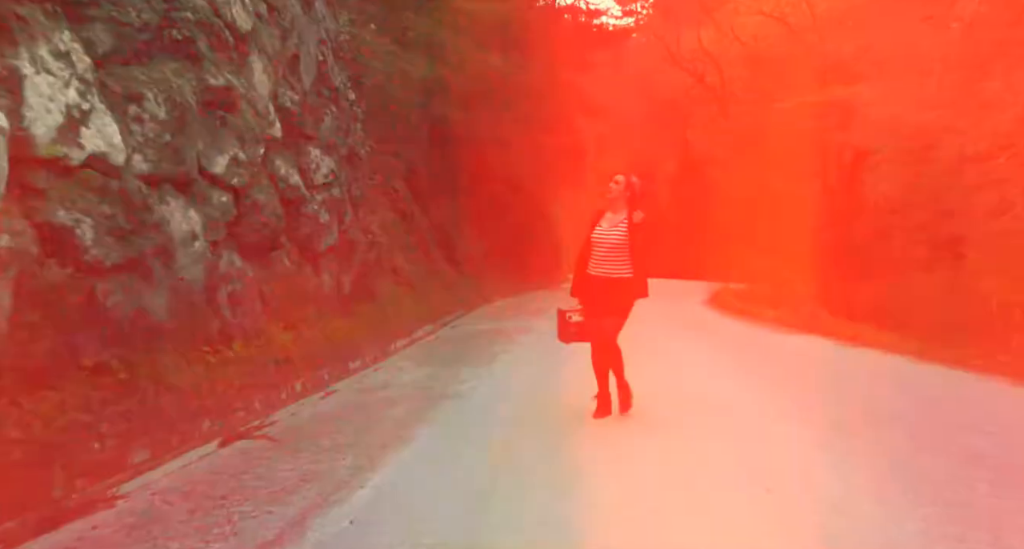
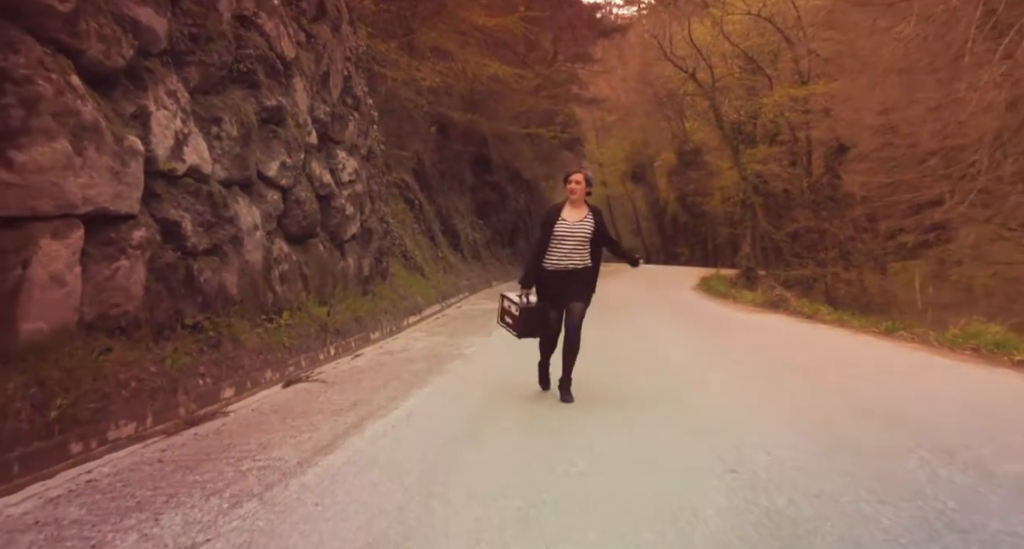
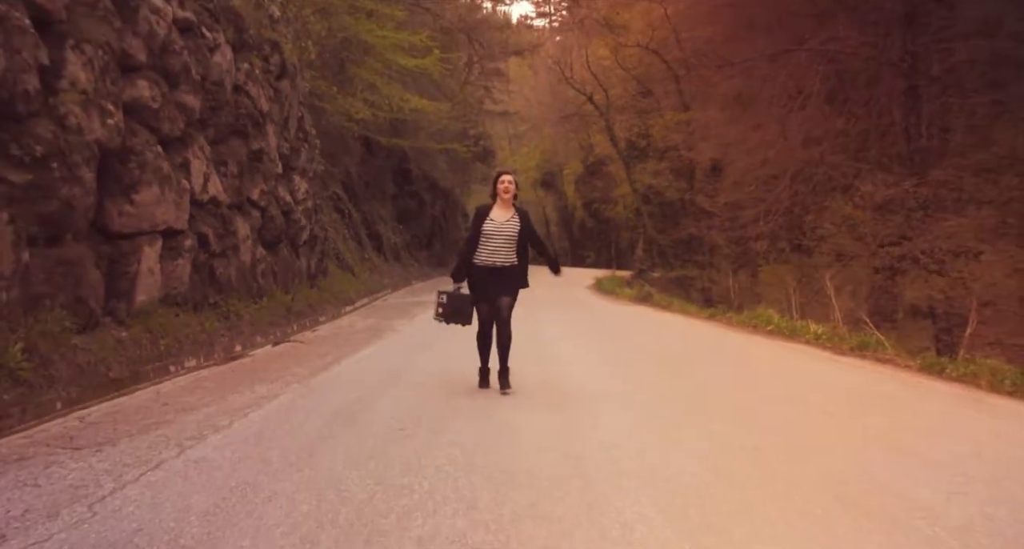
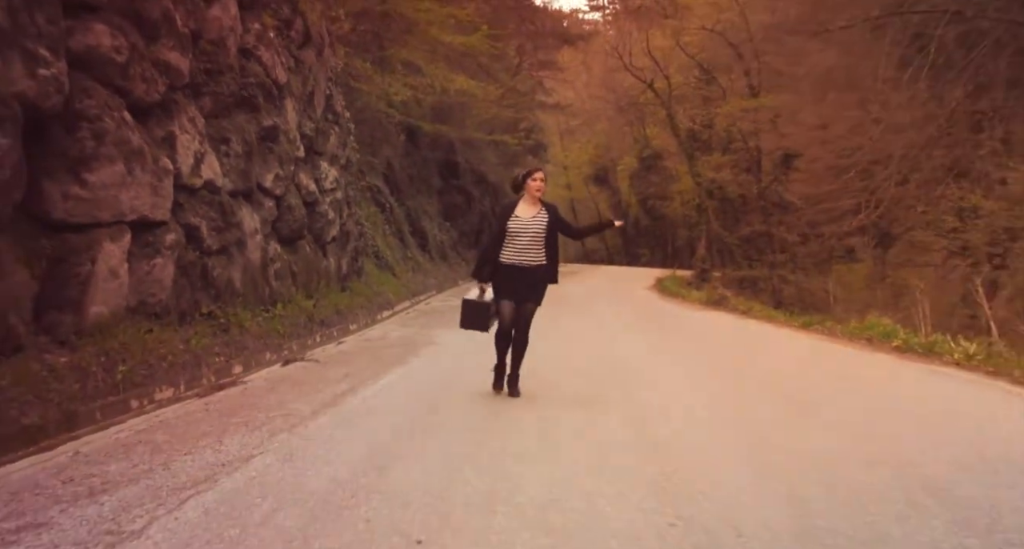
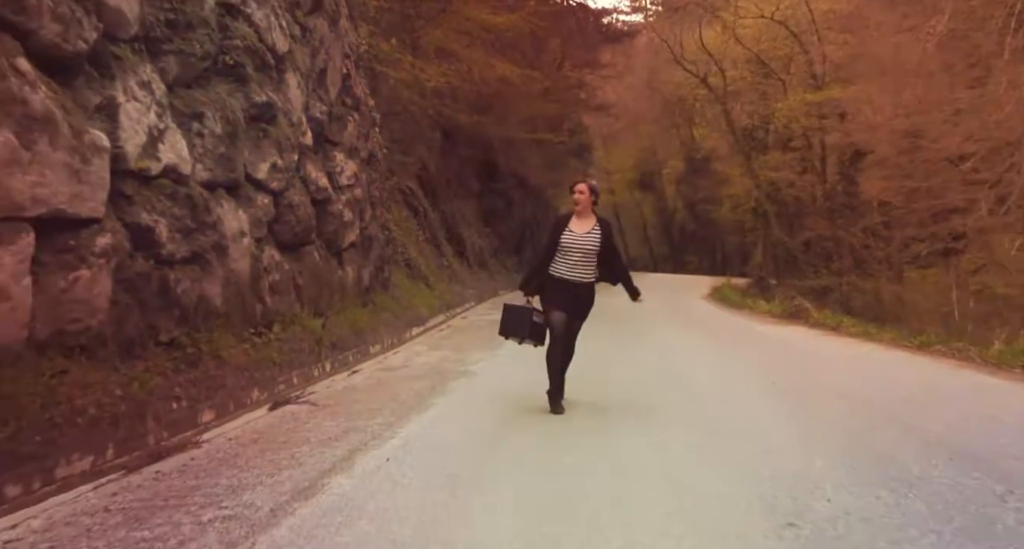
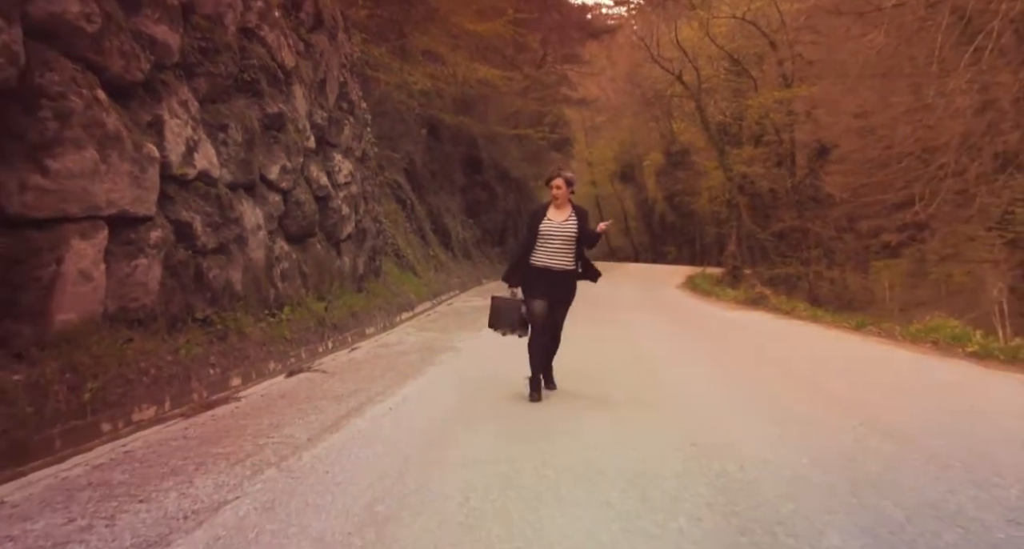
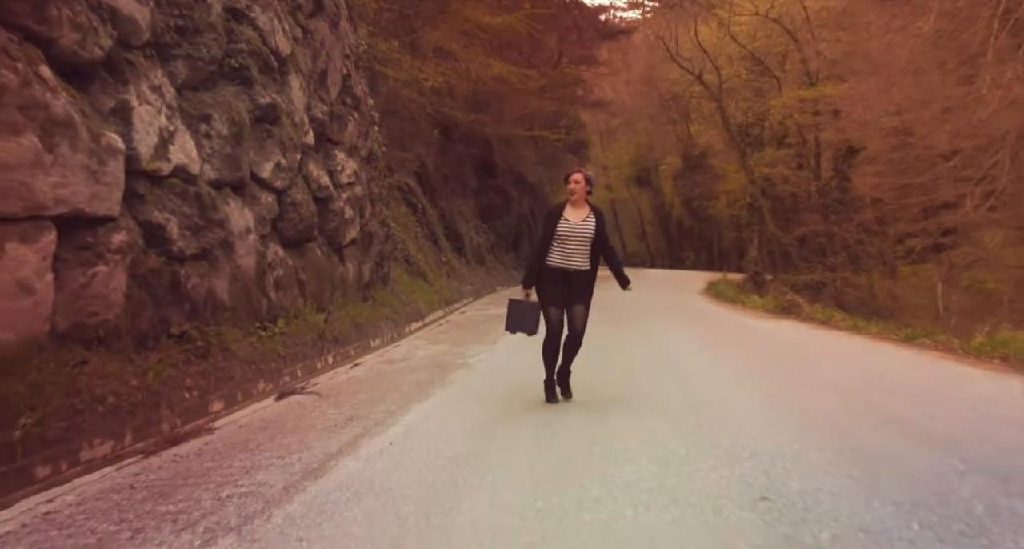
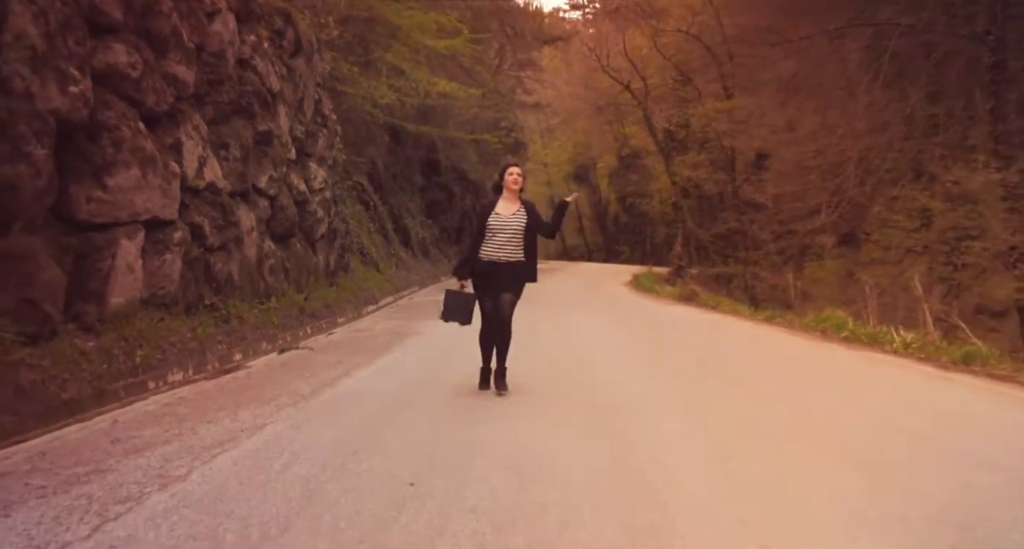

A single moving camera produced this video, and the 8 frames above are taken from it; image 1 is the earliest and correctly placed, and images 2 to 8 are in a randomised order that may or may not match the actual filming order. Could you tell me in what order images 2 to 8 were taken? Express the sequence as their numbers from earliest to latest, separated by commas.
5, 7, 2, 6, 4, 8, 3
